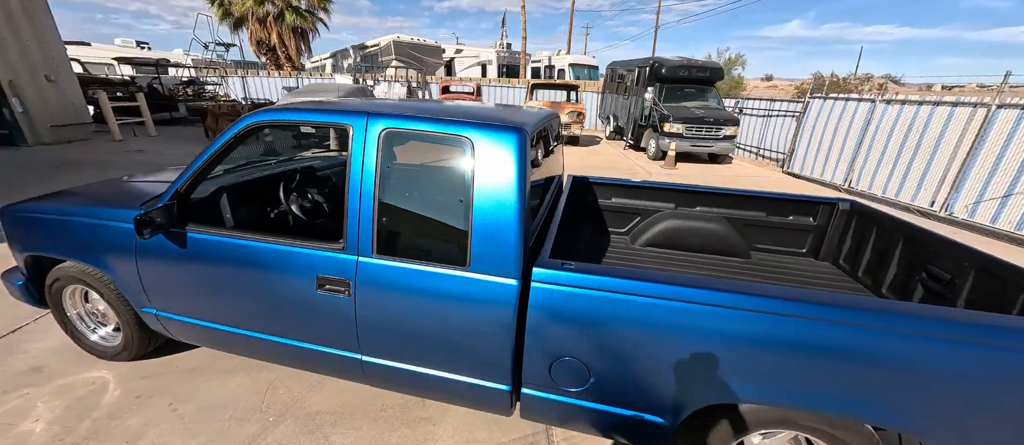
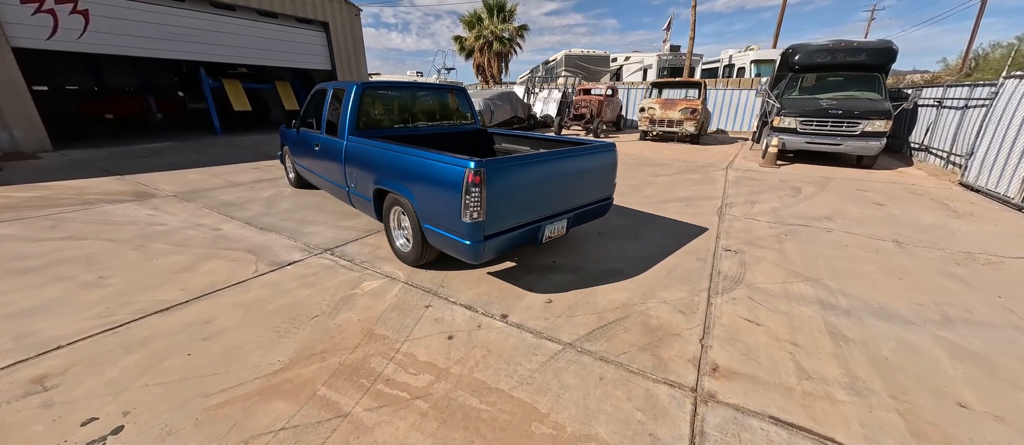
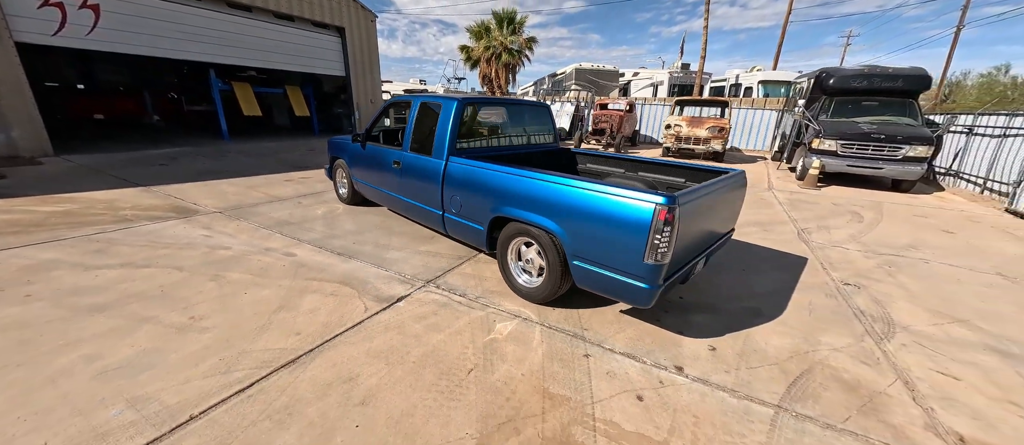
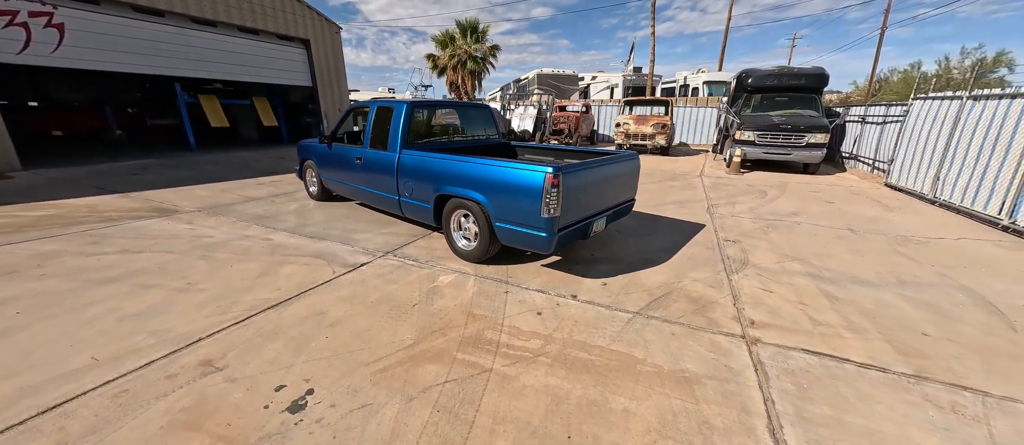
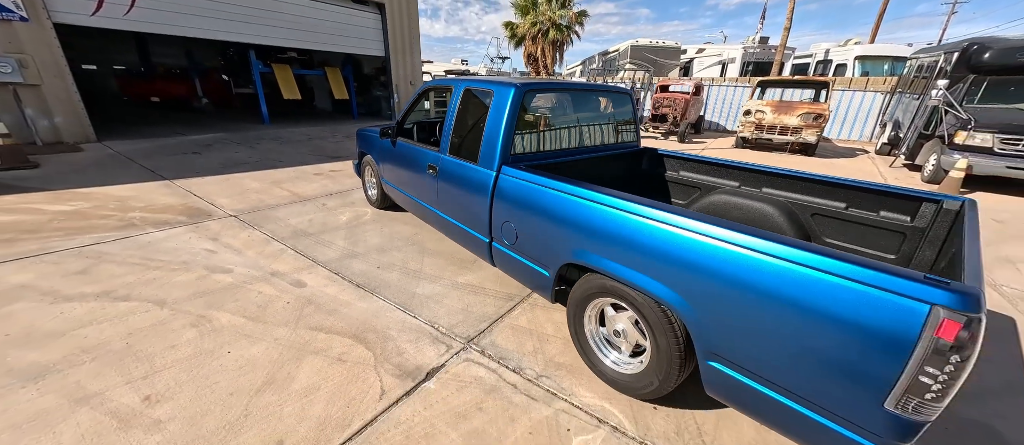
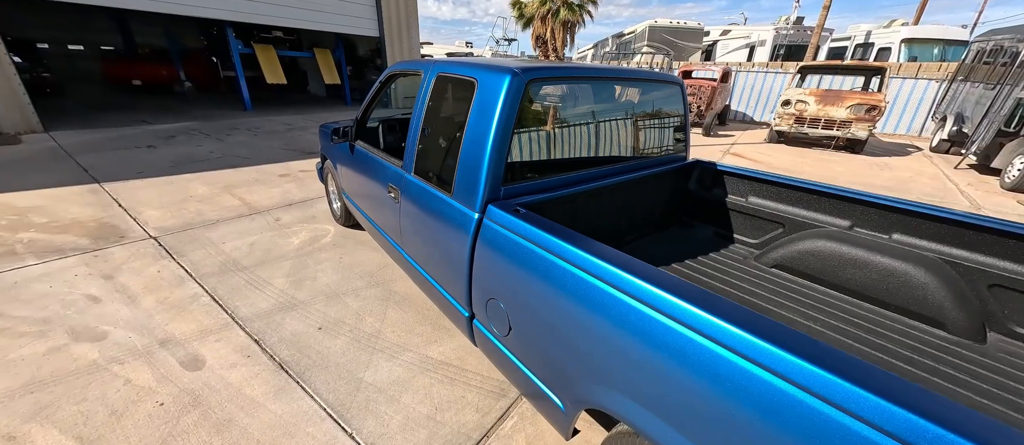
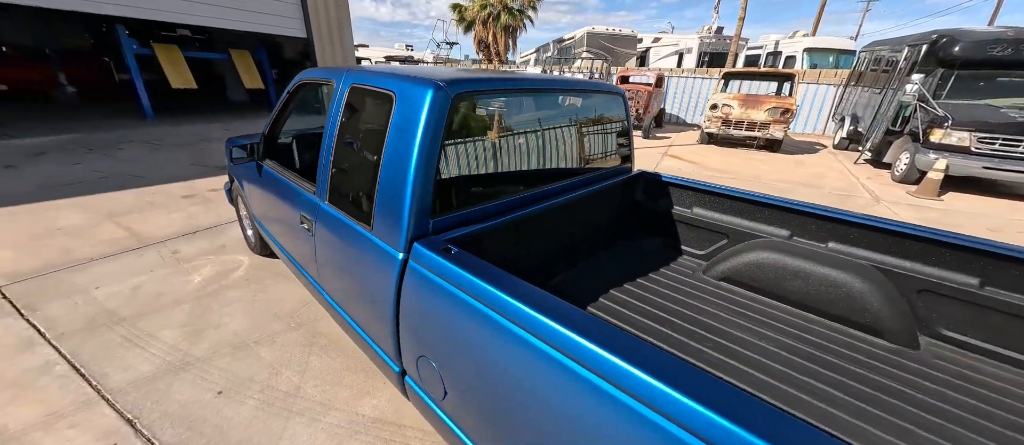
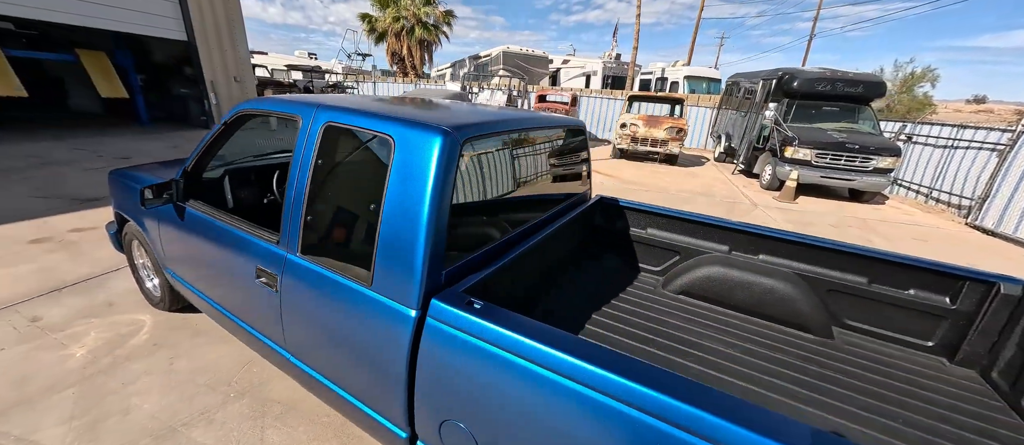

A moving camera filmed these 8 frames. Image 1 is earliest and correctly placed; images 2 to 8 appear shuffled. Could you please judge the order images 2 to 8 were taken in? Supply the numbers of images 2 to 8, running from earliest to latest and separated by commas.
8, 7, 6, 5, 3, 4, 2
